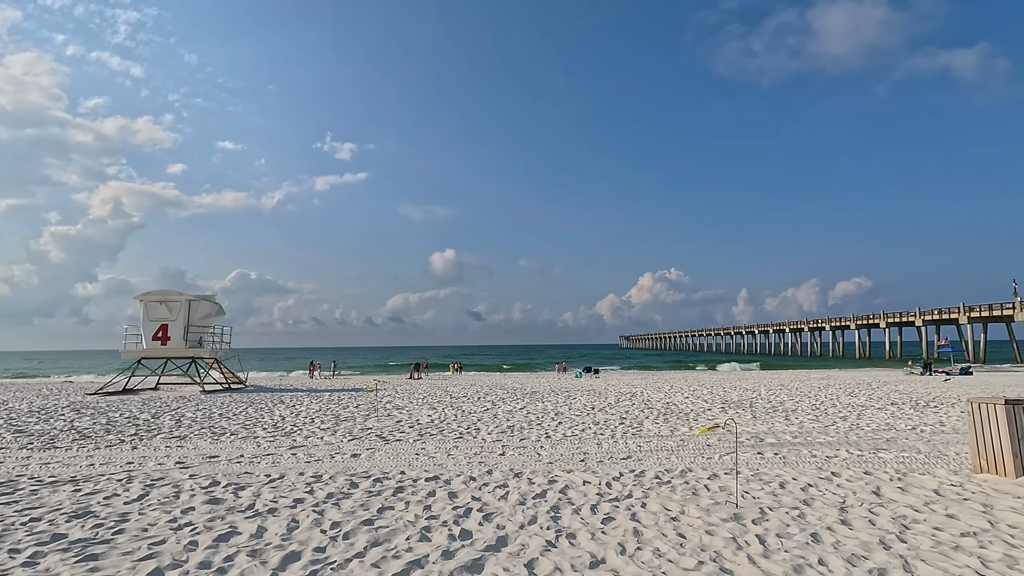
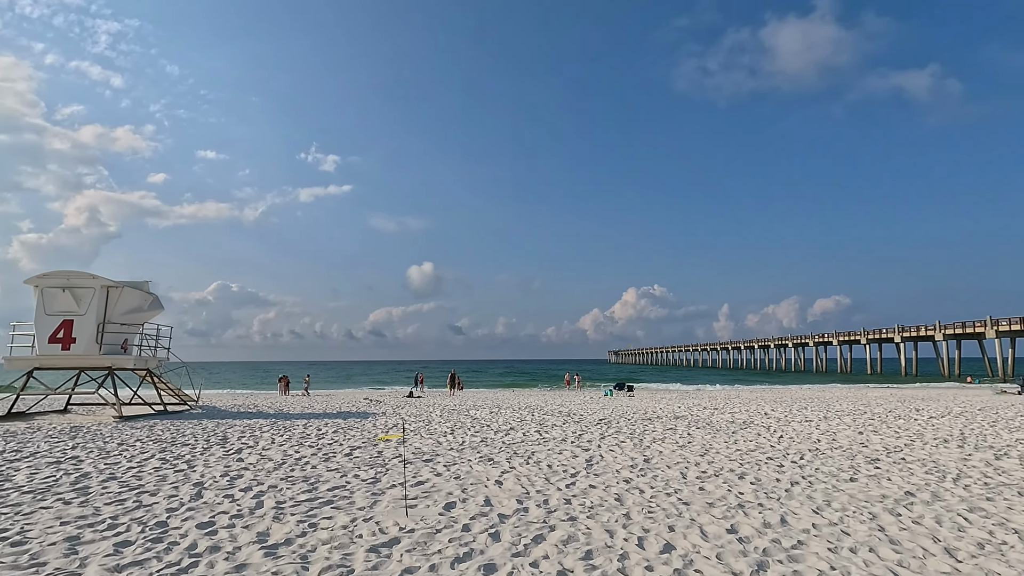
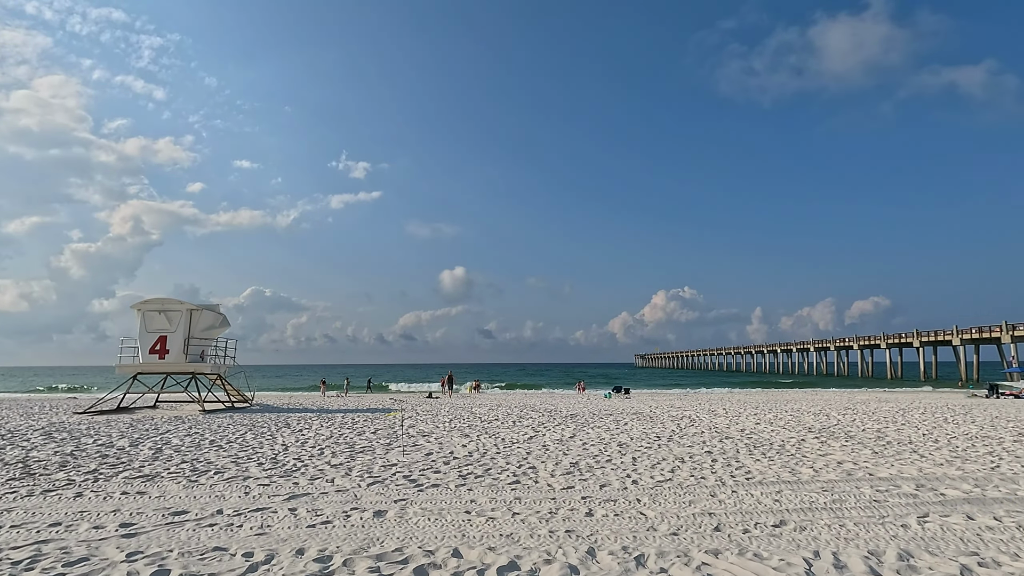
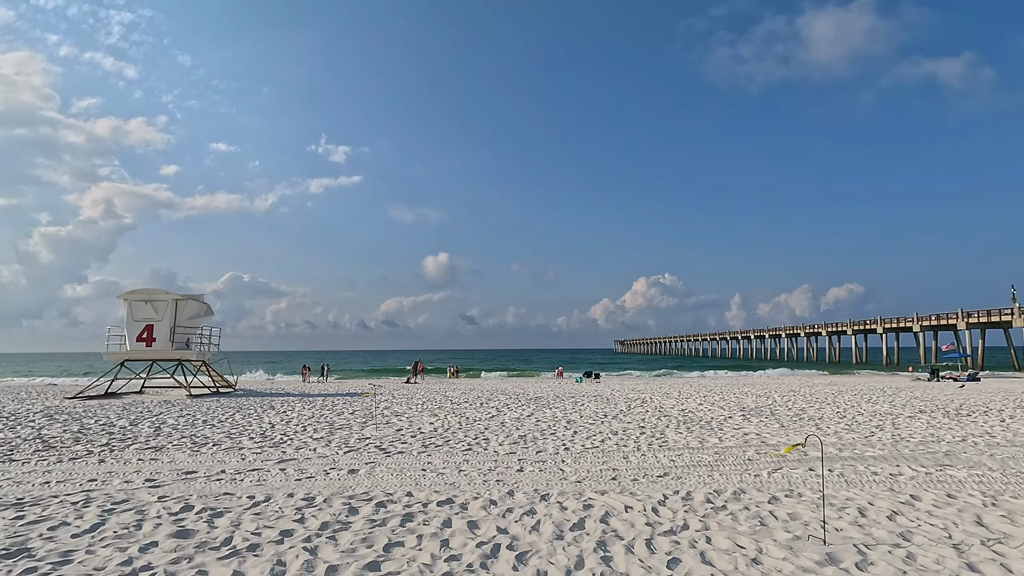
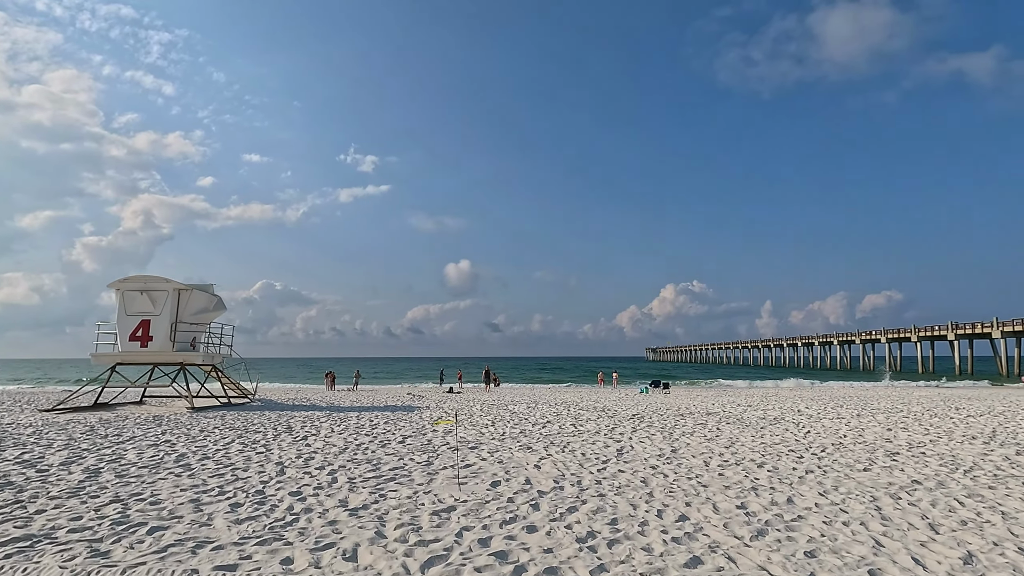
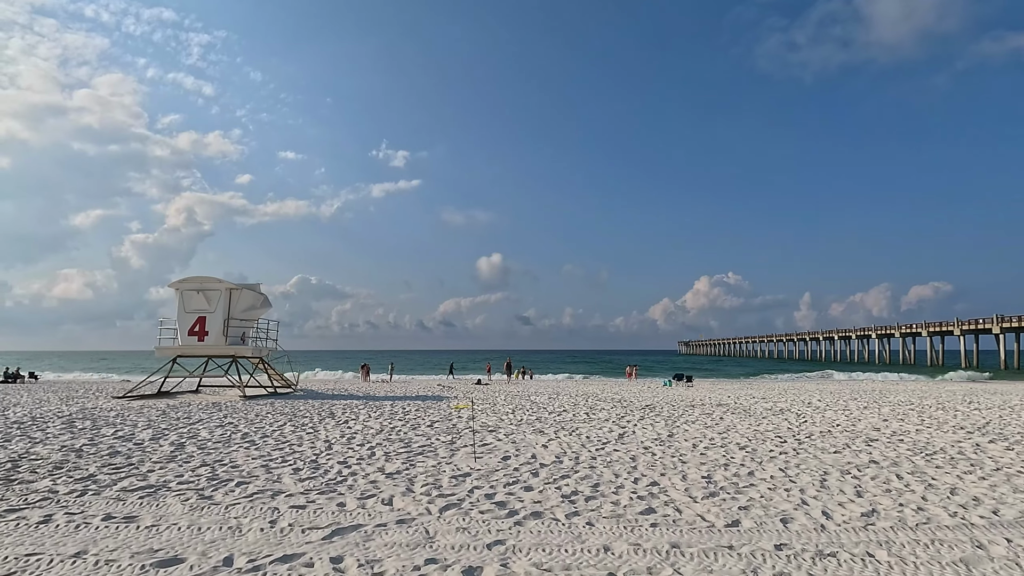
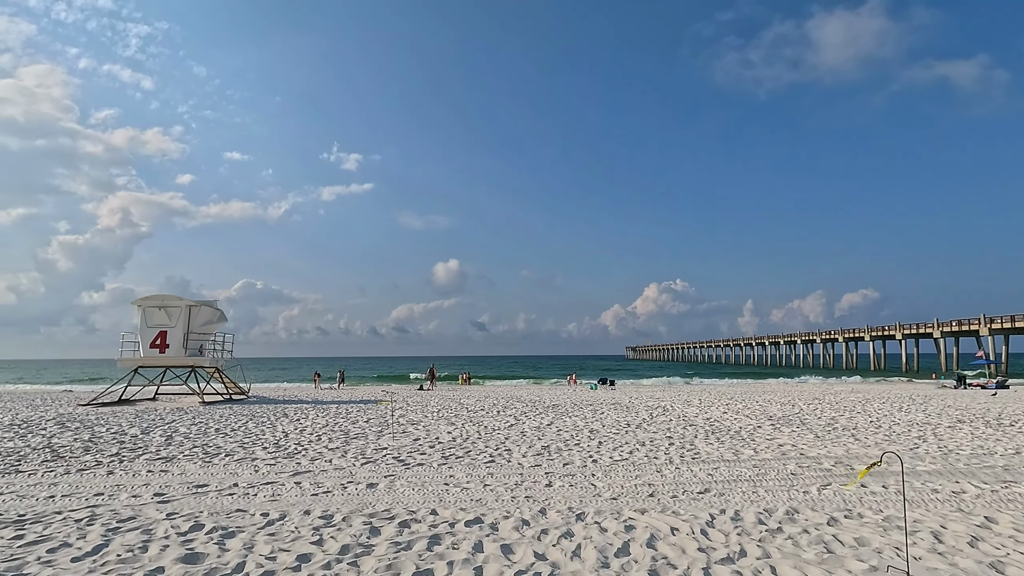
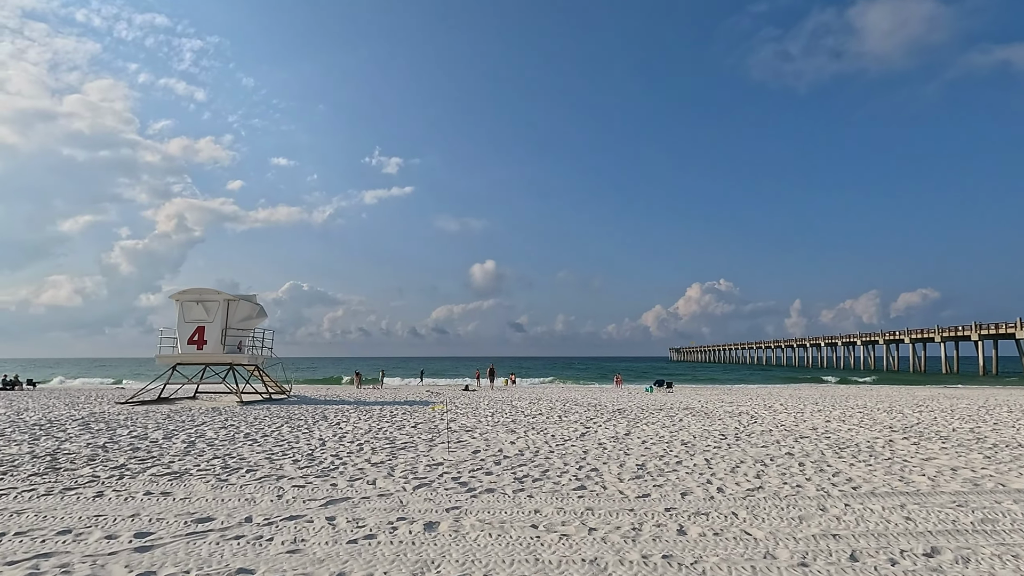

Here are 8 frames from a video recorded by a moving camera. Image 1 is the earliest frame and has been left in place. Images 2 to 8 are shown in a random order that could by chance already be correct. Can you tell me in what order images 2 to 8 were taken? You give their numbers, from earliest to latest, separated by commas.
4, 7, 3, 8, 6, 5, 2
